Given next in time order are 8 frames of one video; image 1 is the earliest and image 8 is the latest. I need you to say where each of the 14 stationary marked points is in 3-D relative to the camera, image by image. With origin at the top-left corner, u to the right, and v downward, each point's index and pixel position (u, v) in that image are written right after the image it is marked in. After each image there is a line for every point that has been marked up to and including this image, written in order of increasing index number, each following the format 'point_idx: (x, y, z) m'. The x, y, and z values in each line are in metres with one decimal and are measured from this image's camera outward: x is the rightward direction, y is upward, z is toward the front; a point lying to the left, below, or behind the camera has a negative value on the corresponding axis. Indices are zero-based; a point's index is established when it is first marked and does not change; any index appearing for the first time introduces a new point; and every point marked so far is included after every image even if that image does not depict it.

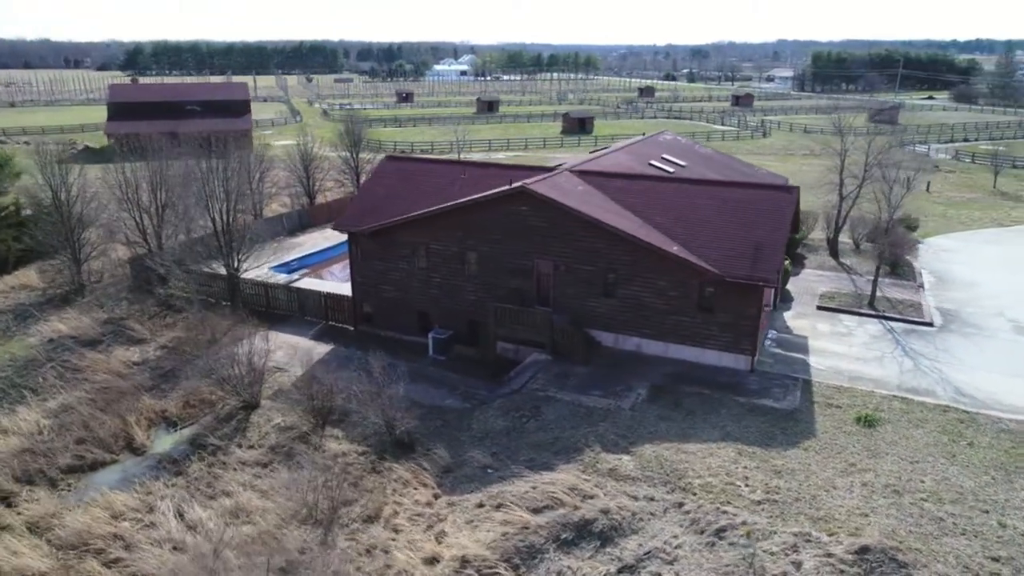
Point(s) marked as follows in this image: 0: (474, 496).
0: (-0.8, -4.7, +16.0) m
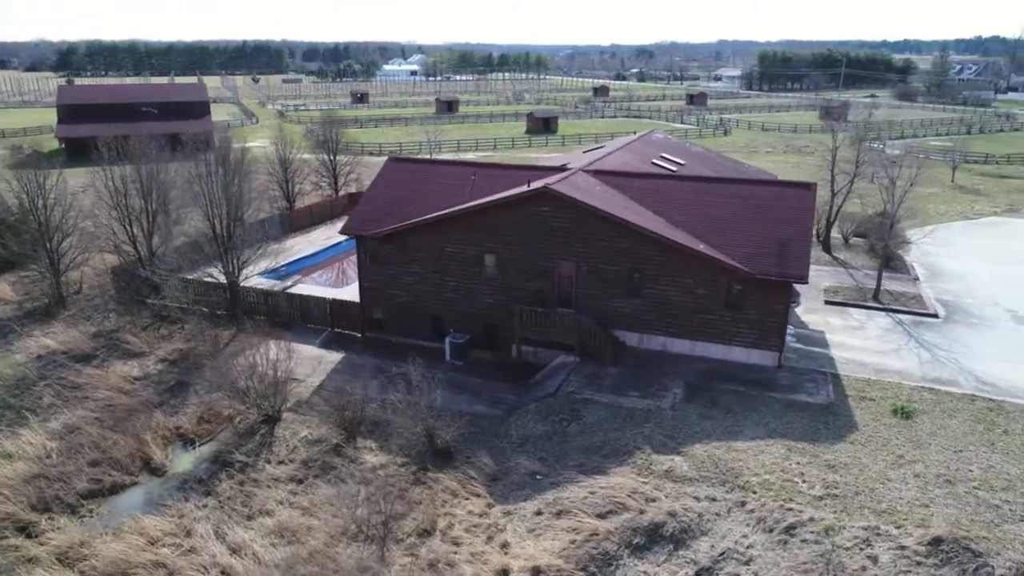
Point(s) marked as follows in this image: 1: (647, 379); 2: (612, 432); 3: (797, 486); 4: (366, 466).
0: (+0.4, -4.8, +15.7) m
1: (+3.8, -2.6, +19.9) m
2: (+2.5, -3.6, +17.7) m
3: (+6.1, -4.2, +15.3) m
4: (-3.6, -4.4, +17.7) m
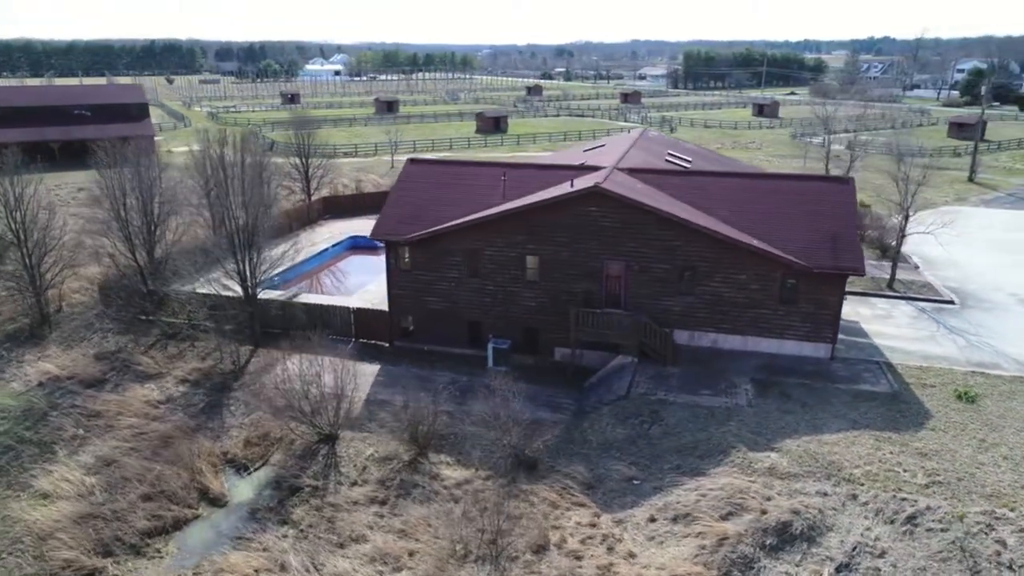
0: (+2.8, -4.8, +15.4) m
1: (+5.6, -2.5, +19.9) m
2: (+4.6, -3.6, +17.5) m
3: (+8.5, -4.1, +15.6) m
4: (-1.5, -4.6, +16.9) m
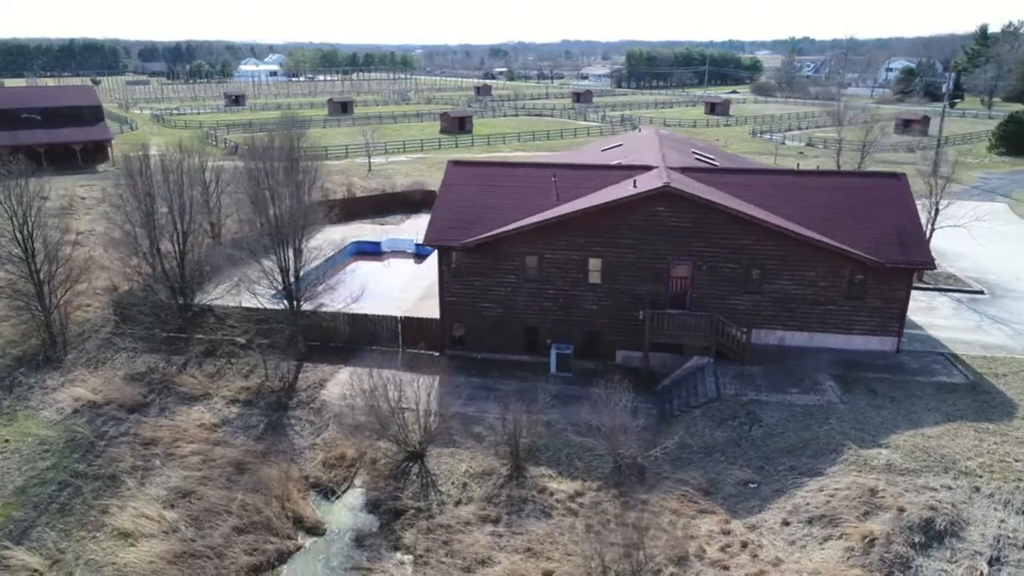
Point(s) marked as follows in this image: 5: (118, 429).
0: (+5.5, -4.8, +15.2) m
1: (+7.8, -2.4, +19.9) m
2: (+7.1, -3.5, +17.5) m
3: (+11.1, -3.9, +15.9) m
4: (+1.1, -4.7, +16.4) m
5: (-10.7, -3.8, +19.3) m
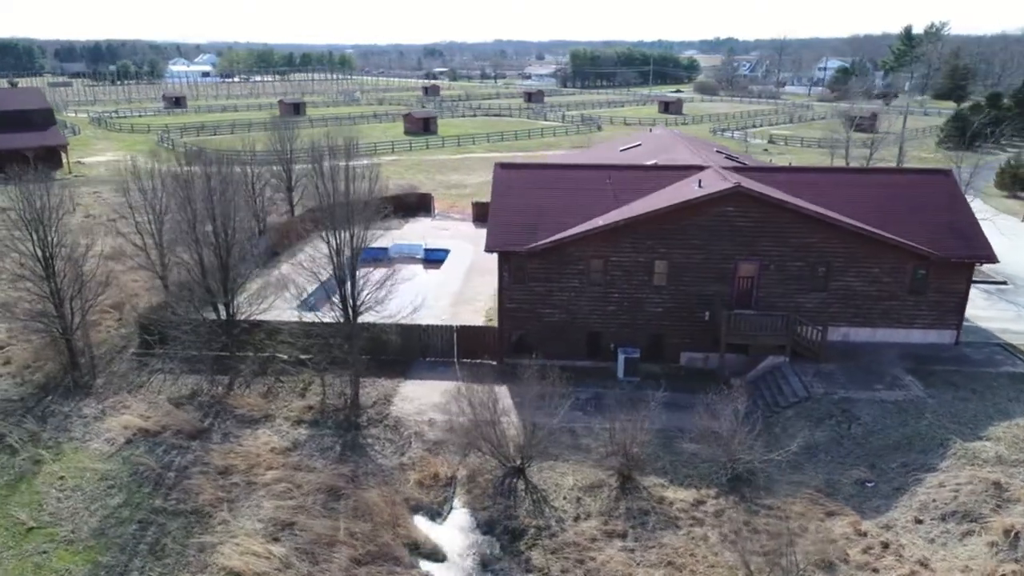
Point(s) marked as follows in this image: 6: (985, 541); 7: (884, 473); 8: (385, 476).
0: (+8.3, -4.8, +15.2) m
1: (+10.1, -2.3, +20.1) m
2: (+9.6, -3.5, +17.6) m
3: (+13.8, -3.8, +16.4) m
4: (+3.8, -4.8, +16.0) m
5: (-8.2, -4.3, +17.9) m
6: (+9.3, -5.0, +14.0) m
7: (+8.5, -4.2, +16.4) m
8: (-3.1, -4.6, +17.5) m
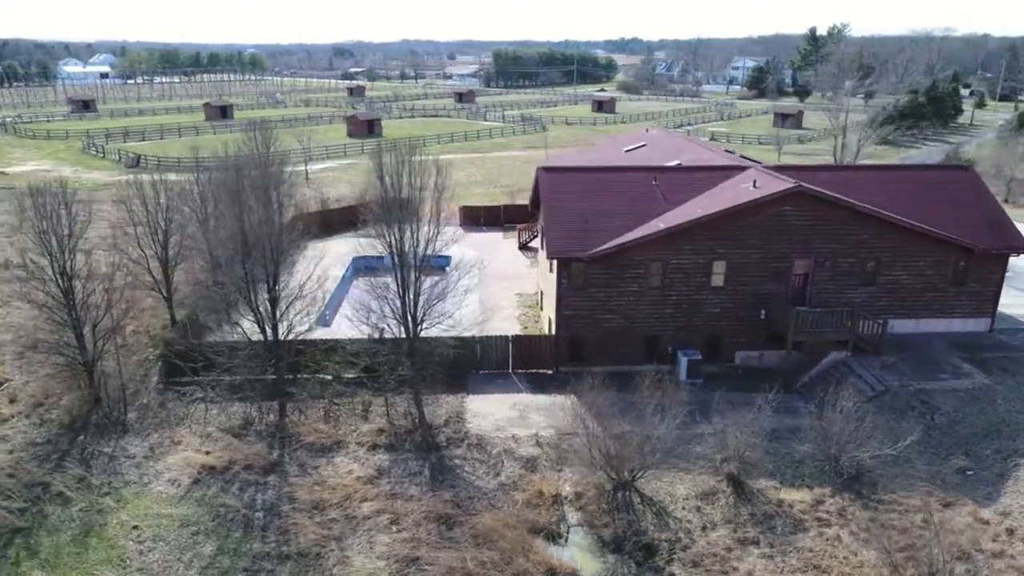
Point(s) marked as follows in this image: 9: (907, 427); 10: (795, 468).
0: (+11.0, -4.7, +15.7) m
1: (+12.2, -2.1, +20.8) m
2: (+12.0, -3.3, +18.3) m
3: (+16.3, -3.4, +17.6) m
4: (+6.5, -4.9, +16.0) m
5: (-5.7, -4.8, +16.5) m
6: (+12.2, -4.8, +14.7) m
7: (+11.1, -4.1, +16.9) m
8: (-0.6, -4.9, +16.7) m
9: (+10.1, -3.6, +18.2) m
10: (+6.8, -4.3, +17.2) m
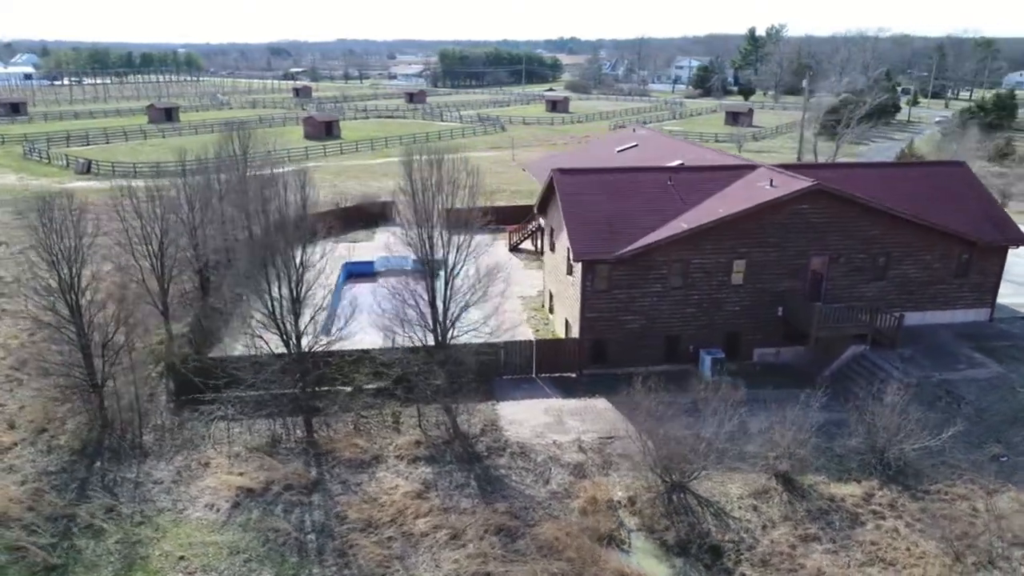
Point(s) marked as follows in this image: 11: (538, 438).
0: (+12.3, -4.5, +16.4) m
1: (+13.0, -1.9, +21.5) m
2: (+13.1, -3.1, +19.0) m
3: (+17.4, -3.1, +18.6) m
4: (+7.8, -4.8, +16.3) m
5: (-4.4, -5.0, +15.8) m
6: (+13.6, -4.6, +15.4) m
7: (+12.3, -3.9, +17.5) m
8: (+0.7, -5.1, +16.4) m
9: (+11.1, -3.5, +18.7) m
10: (+8.0, -4.2, +17.5) m
11: (+0.7, -4.0, +18.9) m
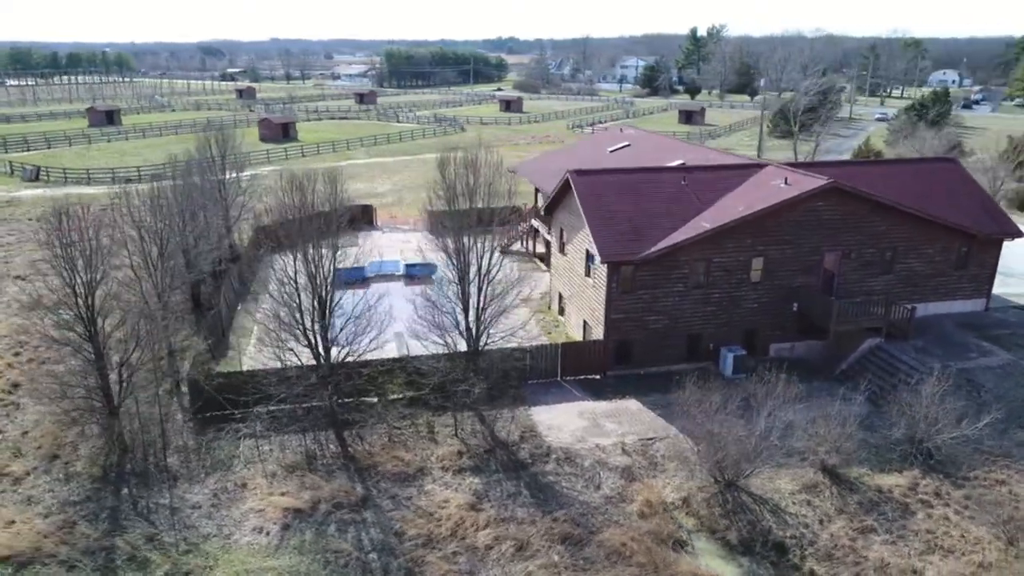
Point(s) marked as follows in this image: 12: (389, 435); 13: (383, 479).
0: (+13.6, -4.3, +17.1) m
1: (+13.8, -1.7, +22.3) m
2: (+14.1, -2.8, +19.8) m
3: (+18.5, -2.7, +19.7) m
4: (+9.1, -4.7, +16.7) m
5: (-3.0, -5.2, +15.2) m
6: (+14.9, -4.3, +16.3) m
7: (+13.5, -3.7, +18.3) m
8: (+2.0, -5.1, +16.2) m
9: (+12.2, -3.3, +19.4) m
10: (+9.2, -4.1, +17.9) m
11: (+1.8, -4.1, +18.8) m
12: (-3.3, -3.8, +18.9) m
13: (-3.1, -4.6, +17.1) m
